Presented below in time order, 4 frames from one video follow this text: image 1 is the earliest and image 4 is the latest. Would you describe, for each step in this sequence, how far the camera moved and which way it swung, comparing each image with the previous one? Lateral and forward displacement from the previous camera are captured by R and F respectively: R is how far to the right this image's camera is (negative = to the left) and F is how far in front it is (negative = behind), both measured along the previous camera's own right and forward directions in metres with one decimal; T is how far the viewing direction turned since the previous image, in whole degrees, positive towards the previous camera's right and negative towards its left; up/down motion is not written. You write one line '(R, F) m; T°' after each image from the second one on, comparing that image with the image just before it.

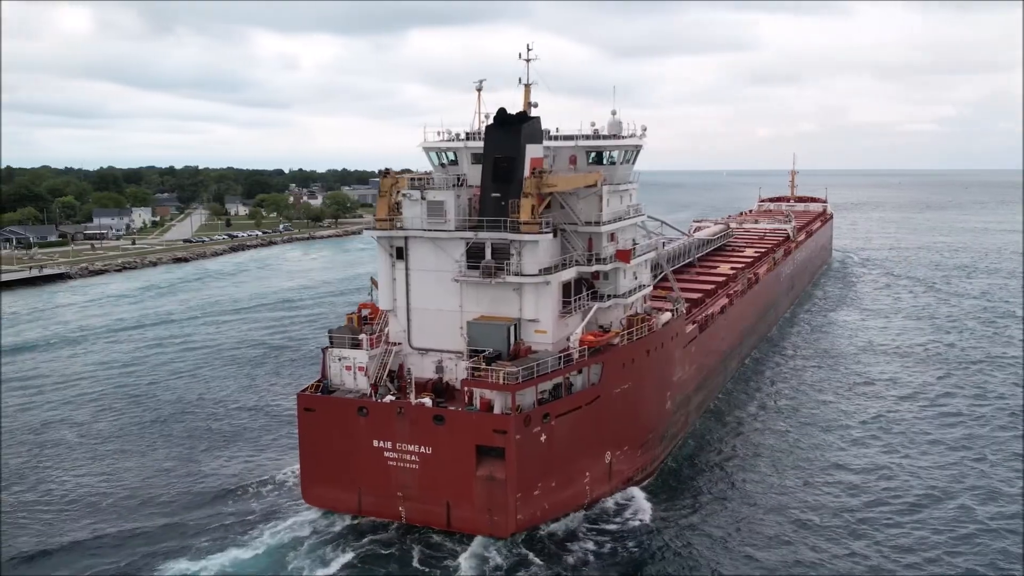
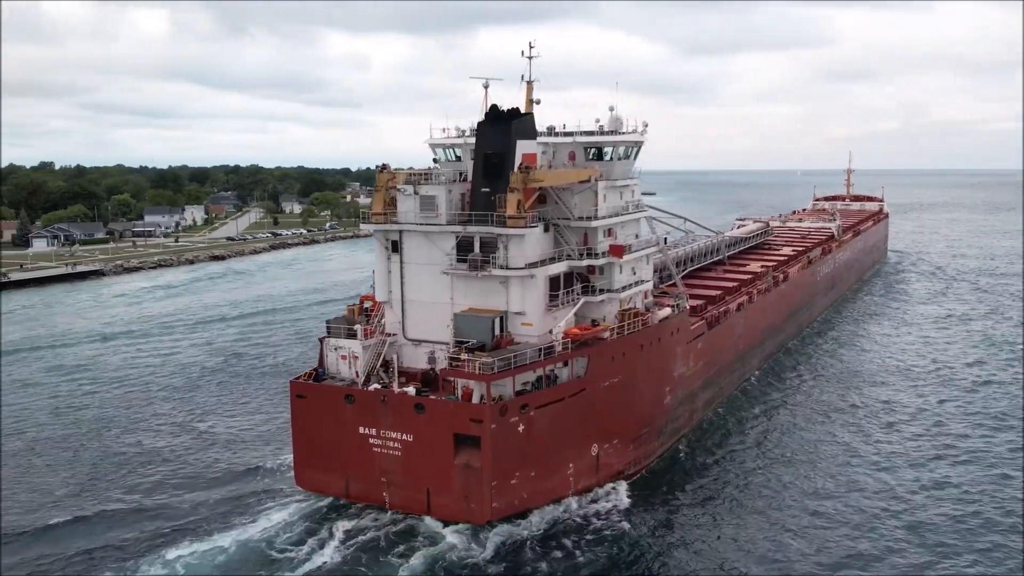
(+1.2, -0.2) m; -4°
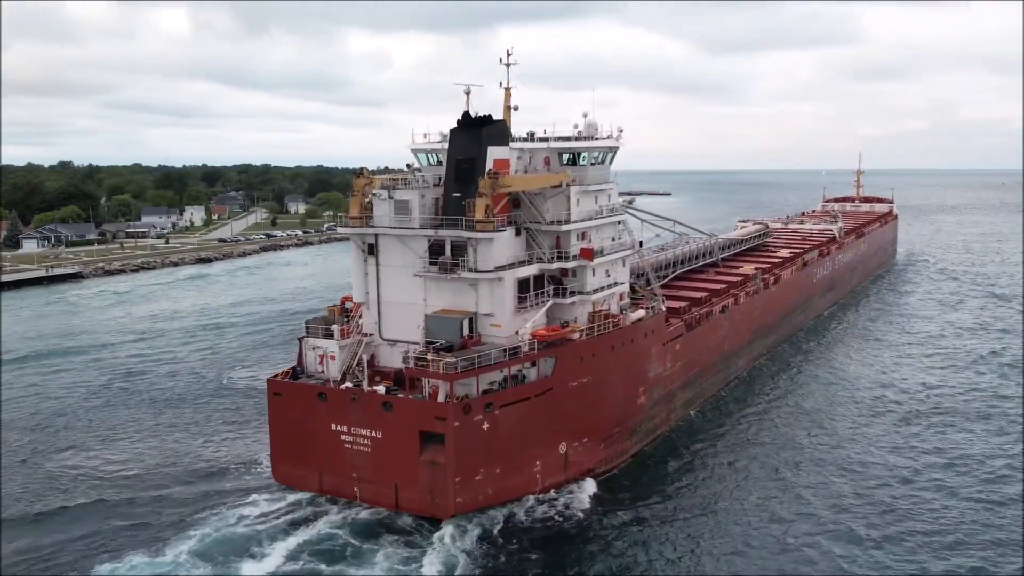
(+0.8, -0.4) m; -1°
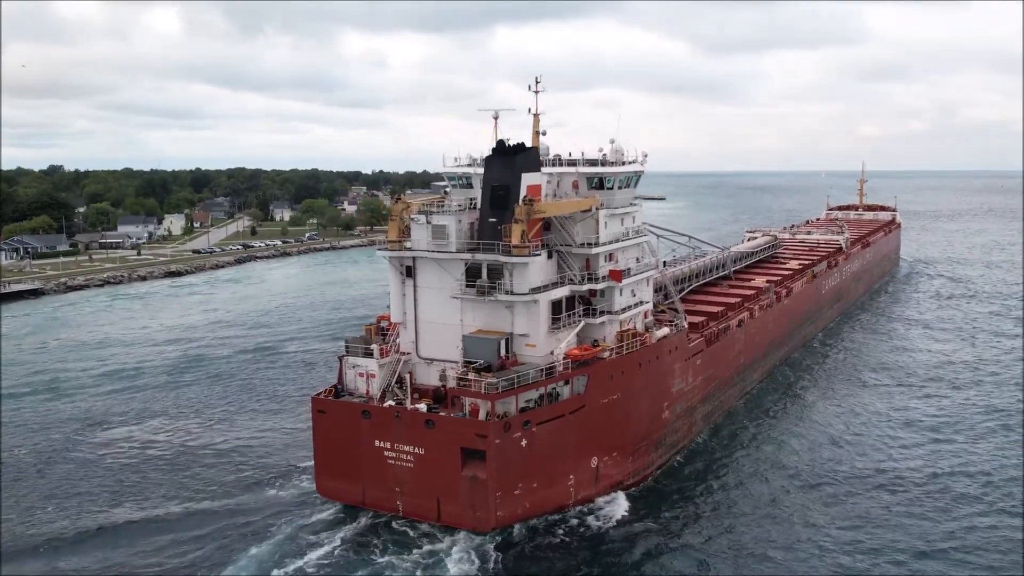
(-0.6, -0.6) m; 0°
